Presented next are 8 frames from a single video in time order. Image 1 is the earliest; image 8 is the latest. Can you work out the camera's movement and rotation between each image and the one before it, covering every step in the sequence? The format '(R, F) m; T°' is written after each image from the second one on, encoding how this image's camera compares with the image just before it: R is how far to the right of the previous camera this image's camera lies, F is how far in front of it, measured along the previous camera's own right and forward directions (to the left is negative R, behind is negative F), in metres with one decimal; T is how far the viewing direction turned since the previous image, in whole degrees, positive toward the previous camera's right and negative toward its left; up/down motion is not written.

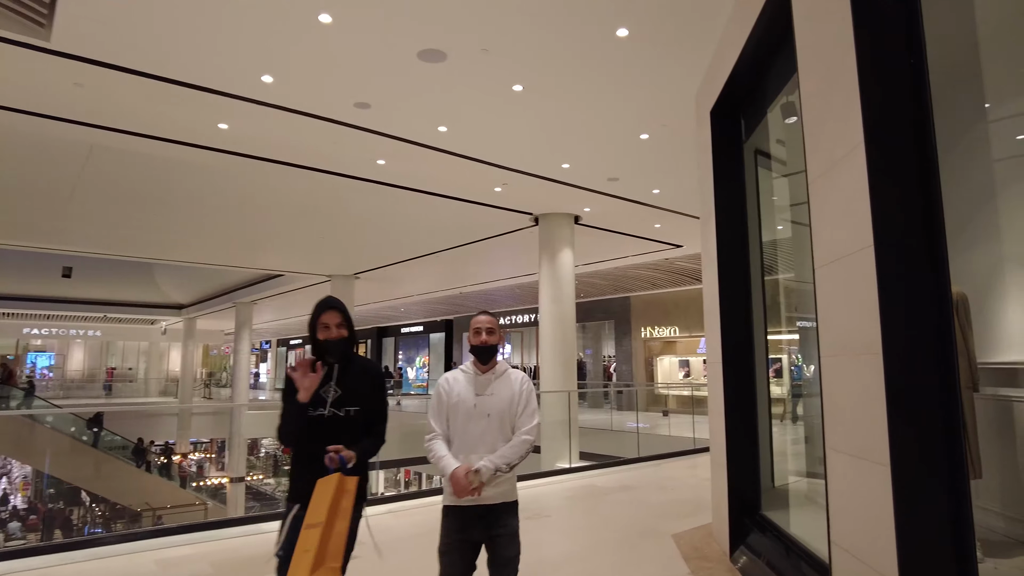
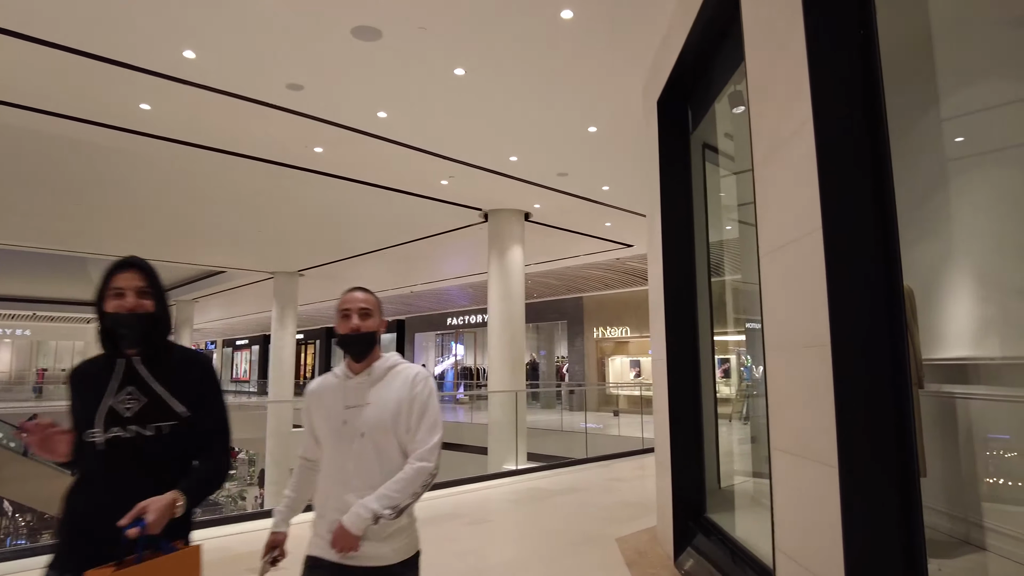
(+0.1, +0.2) m; +4°
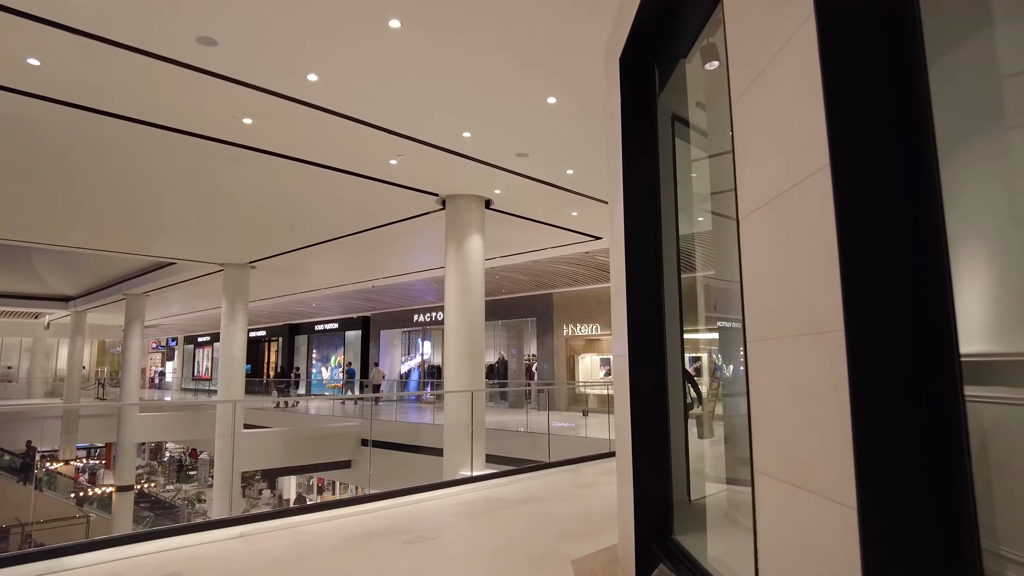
(+0.2, +0.5) m; +2°
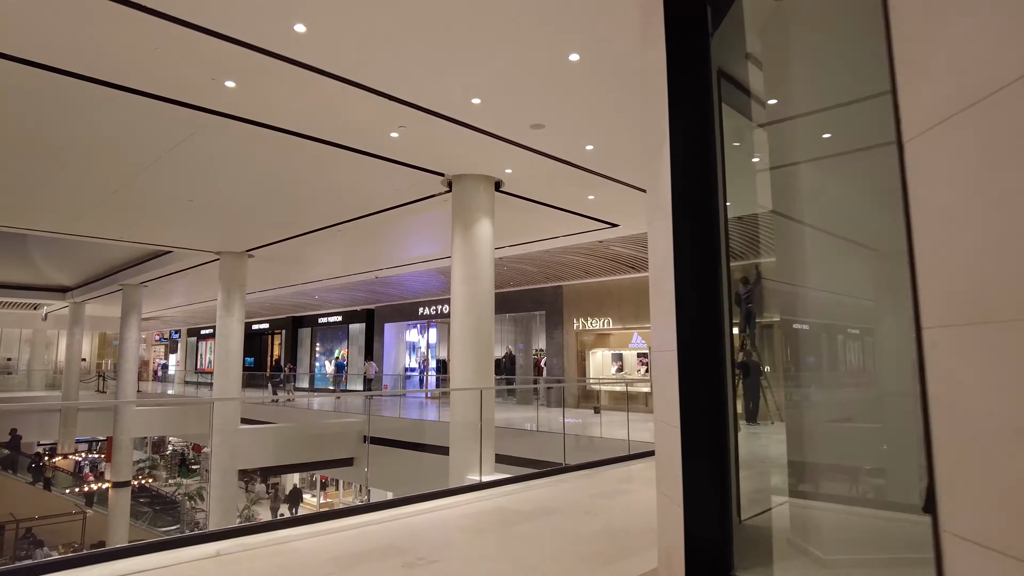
(-0.1, +0.6) m; -1°
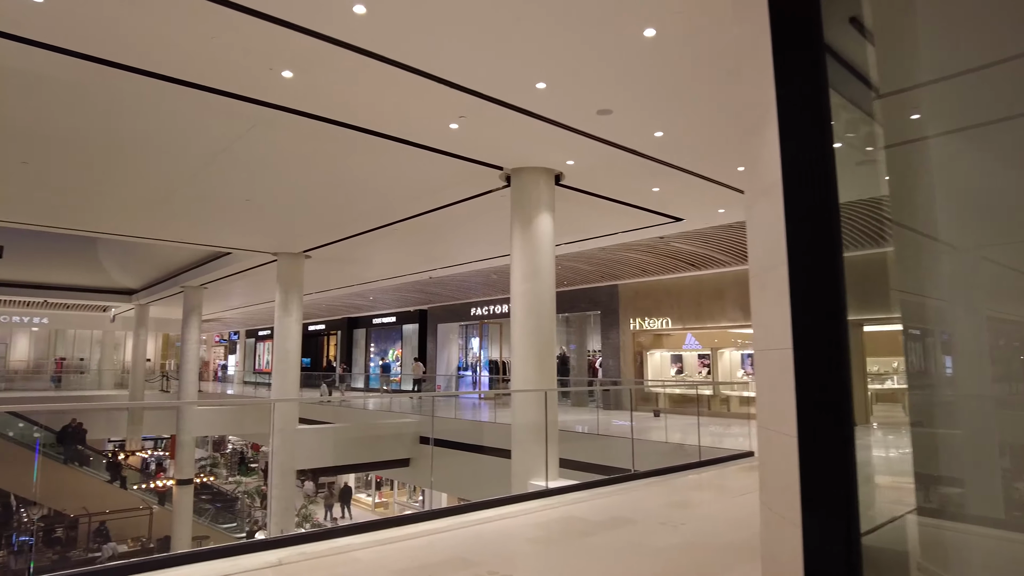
(-0.1, +0.3) m; -4°
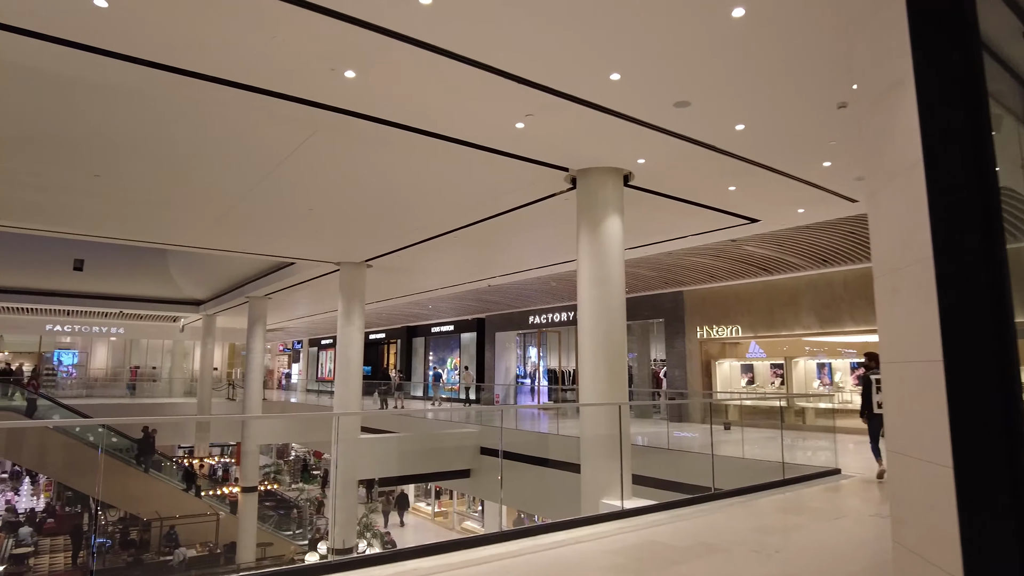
(-0.1, +0.3) m; -5°
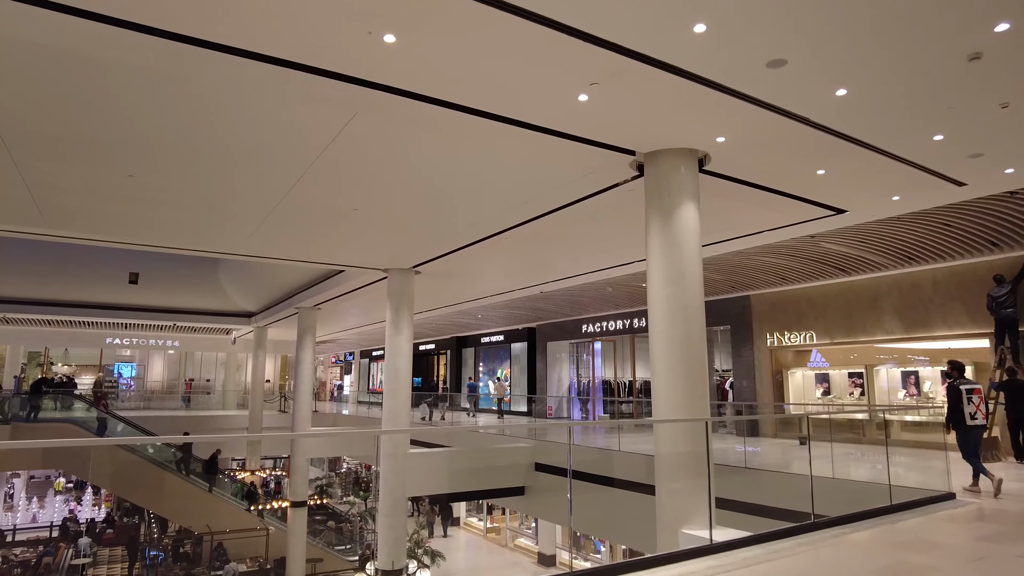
(-0.1, +0.6) m; -4°
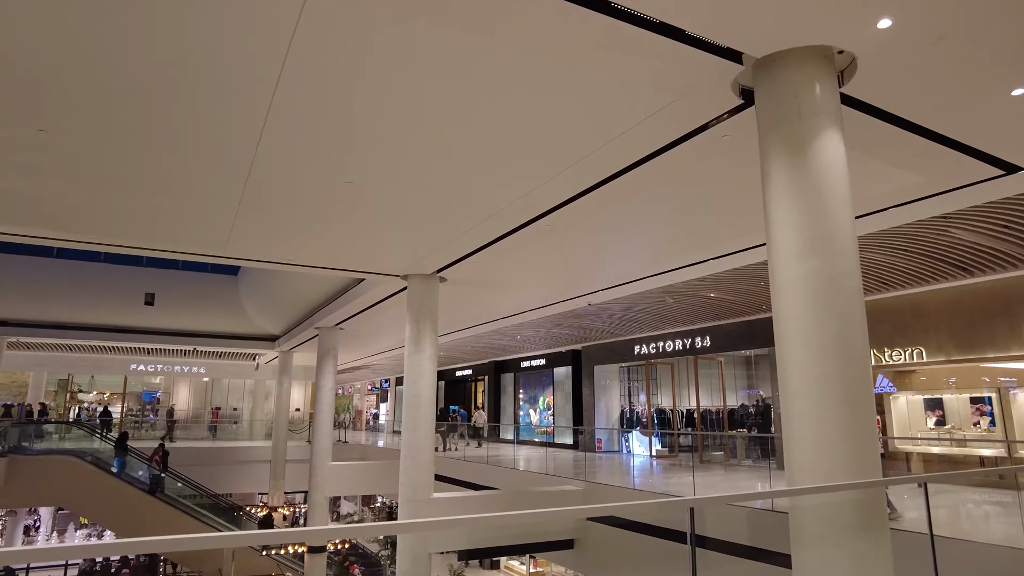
(0.0, +1.8) m; -4°
